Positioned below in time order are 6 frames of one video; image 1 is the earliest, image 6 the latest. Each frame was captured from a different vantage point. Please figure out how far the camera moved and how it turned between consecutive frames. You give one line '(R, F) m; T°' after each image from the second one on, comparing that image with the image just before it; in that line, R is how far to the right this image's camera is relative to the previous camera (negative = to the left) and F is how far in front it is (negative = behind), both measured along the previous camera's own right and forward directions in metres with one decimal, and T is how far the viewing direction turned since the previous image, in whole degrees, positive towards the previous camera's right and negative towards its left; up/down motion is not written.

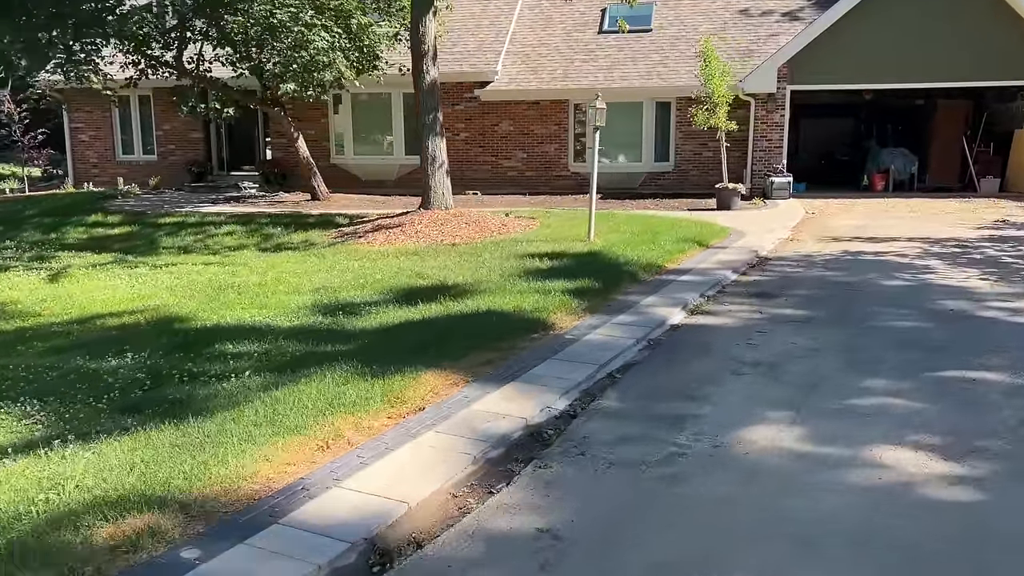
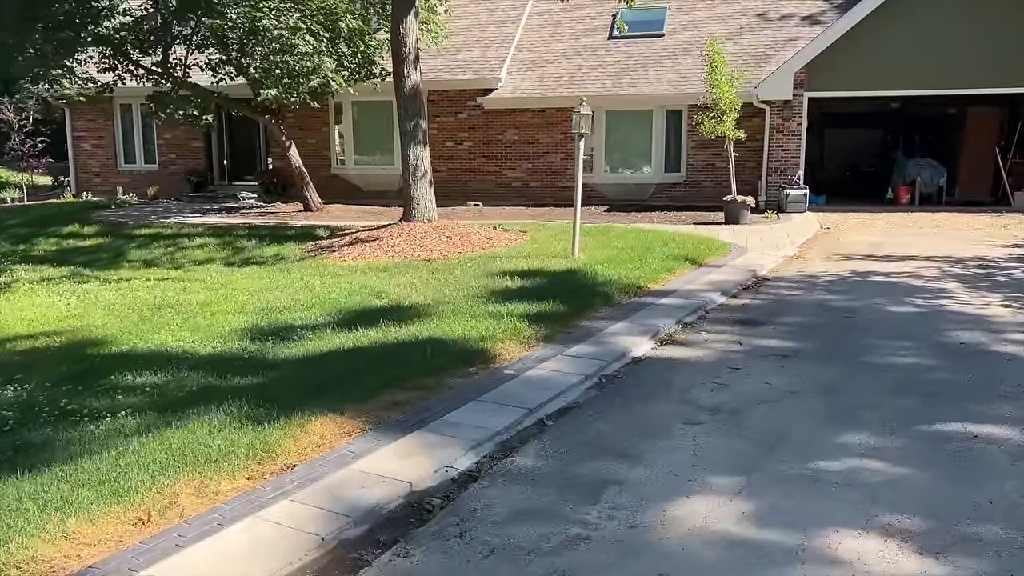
(+0.7, +0.9) m; -2°
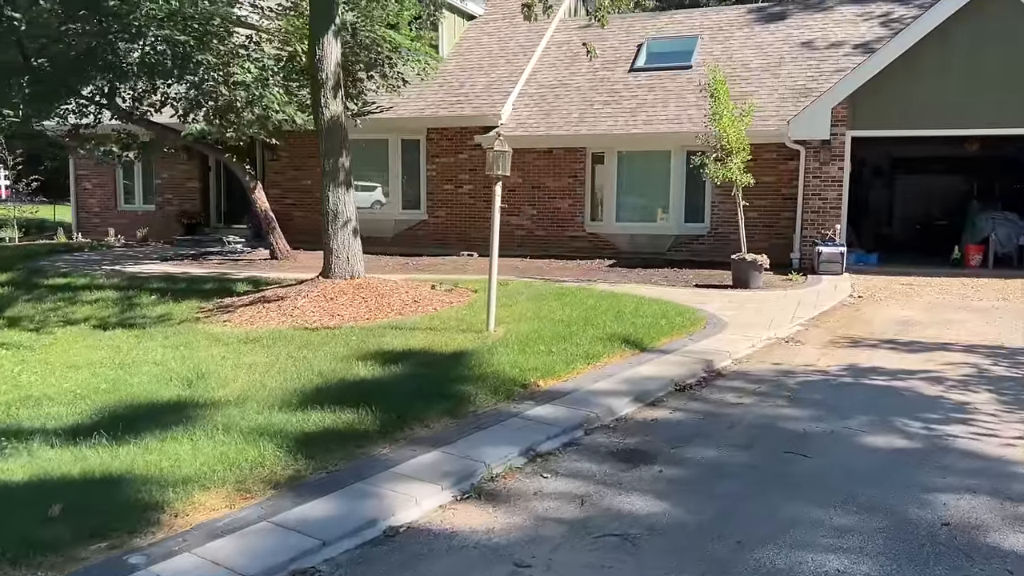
(+1.9, +2.4) m; -6°
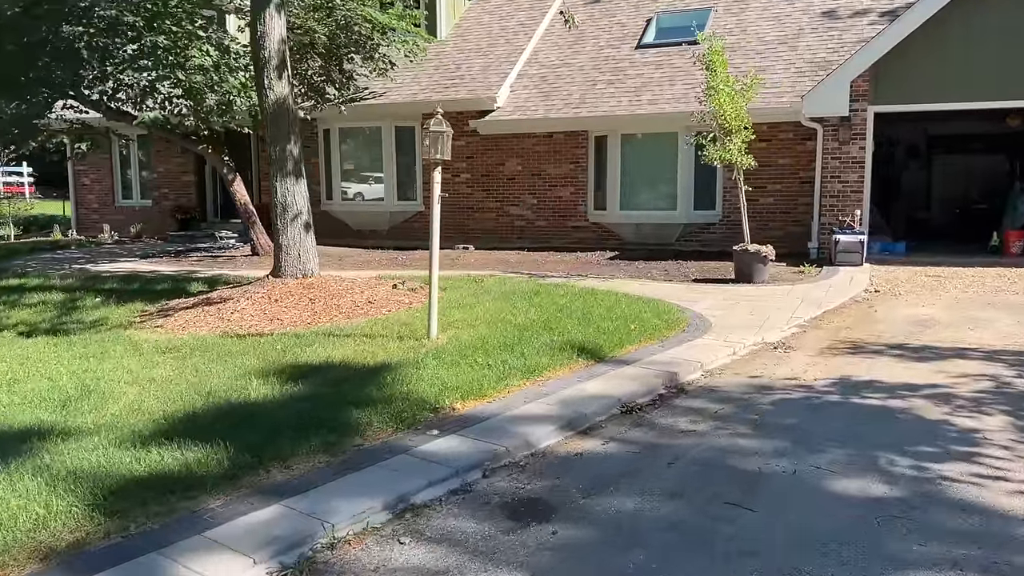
(+0.9, +1.1) m; -3°
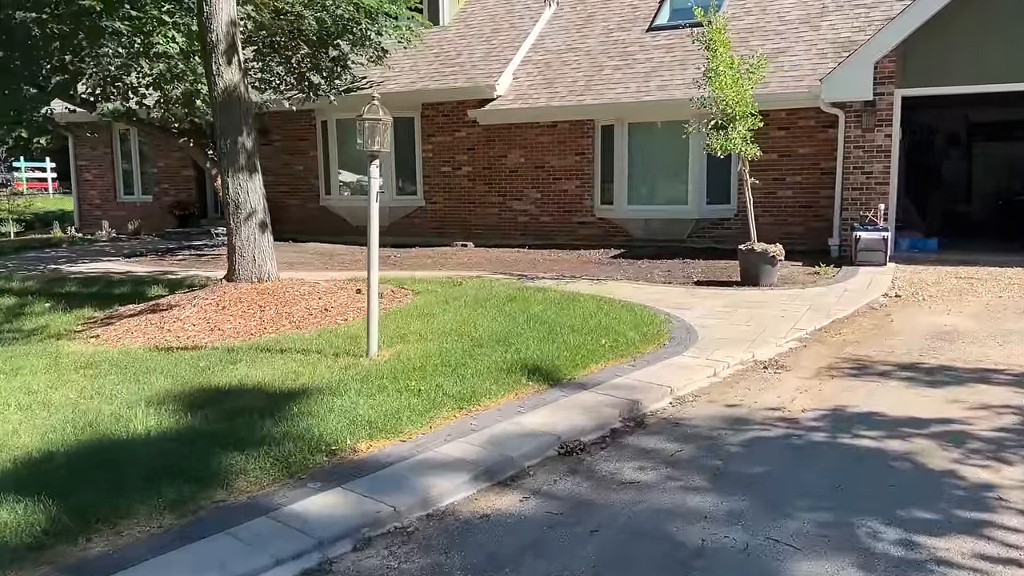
(+0.7, +0.9) m; -3°
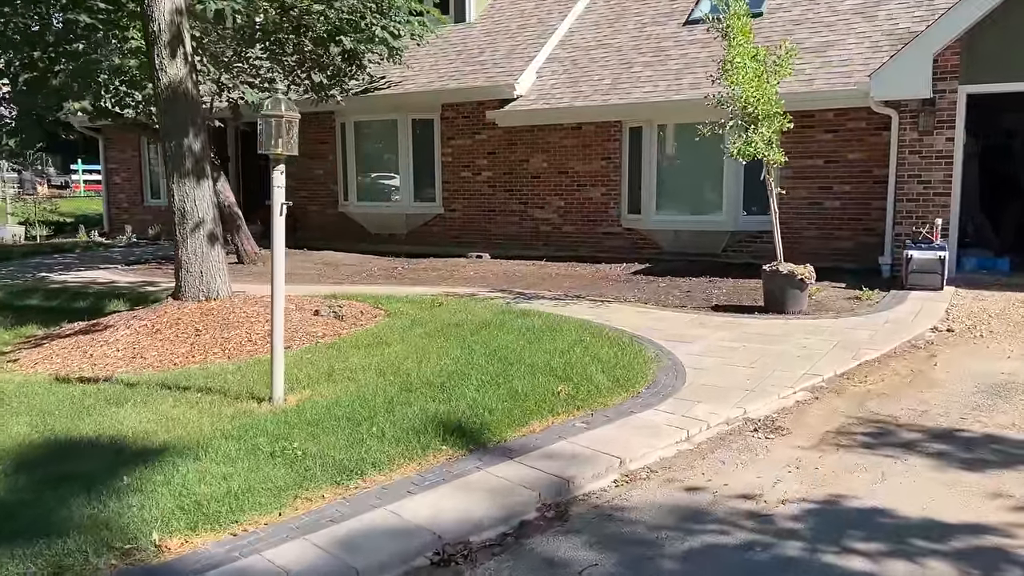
(+0.8, +1.2) m; -5°
